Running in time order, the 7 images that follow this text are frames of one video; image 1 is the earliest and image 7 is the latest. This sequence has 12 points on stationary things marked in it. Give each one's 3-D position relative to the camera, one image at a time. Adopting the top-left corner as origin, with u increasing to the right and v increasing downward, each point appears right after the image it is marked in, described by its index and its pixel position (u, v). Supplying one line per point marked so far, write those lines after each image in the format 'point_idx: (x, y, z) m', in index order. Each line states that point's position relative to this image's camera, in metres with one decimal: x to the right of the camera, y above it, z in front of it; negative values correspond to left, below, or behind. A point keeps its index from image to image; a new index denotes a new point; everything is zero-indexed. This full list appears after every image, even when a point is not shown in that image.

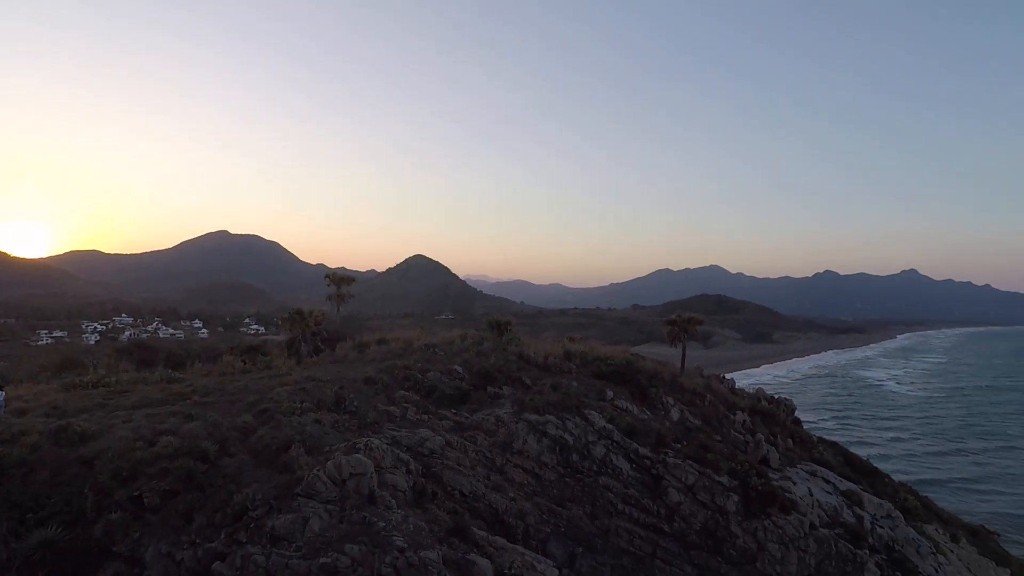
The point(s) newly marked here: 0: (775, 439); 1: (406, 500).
0: (+7.8, -5.3, +17.2) m
1: (-2.1, -4.2, +10.6) m
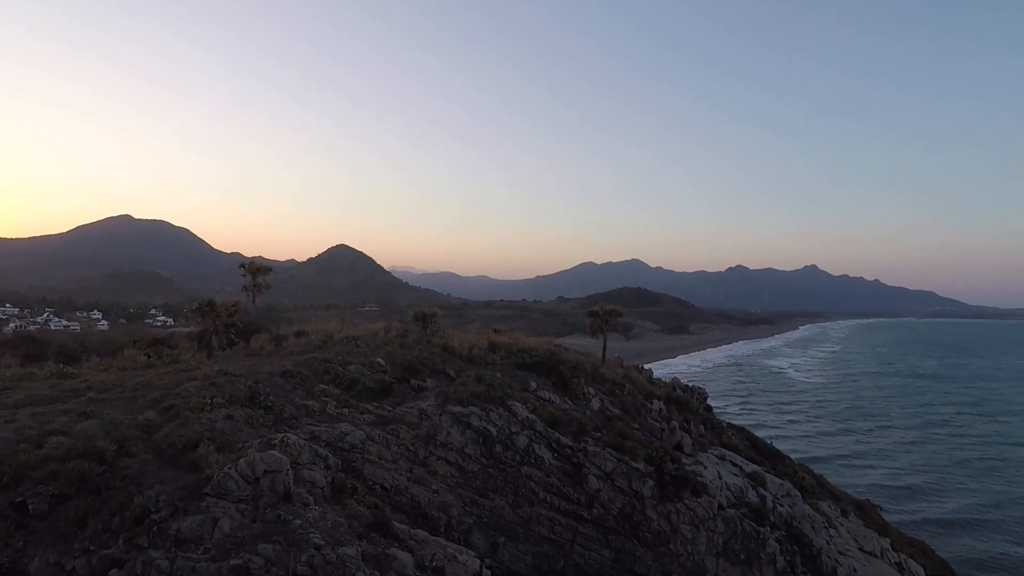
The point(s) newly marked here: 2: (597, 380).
0: (+5.8, -4.6, +17.9) m
1: (-3.8, -4.2, +10.7) m
2: (+2.6, -3.0, +17.5) m
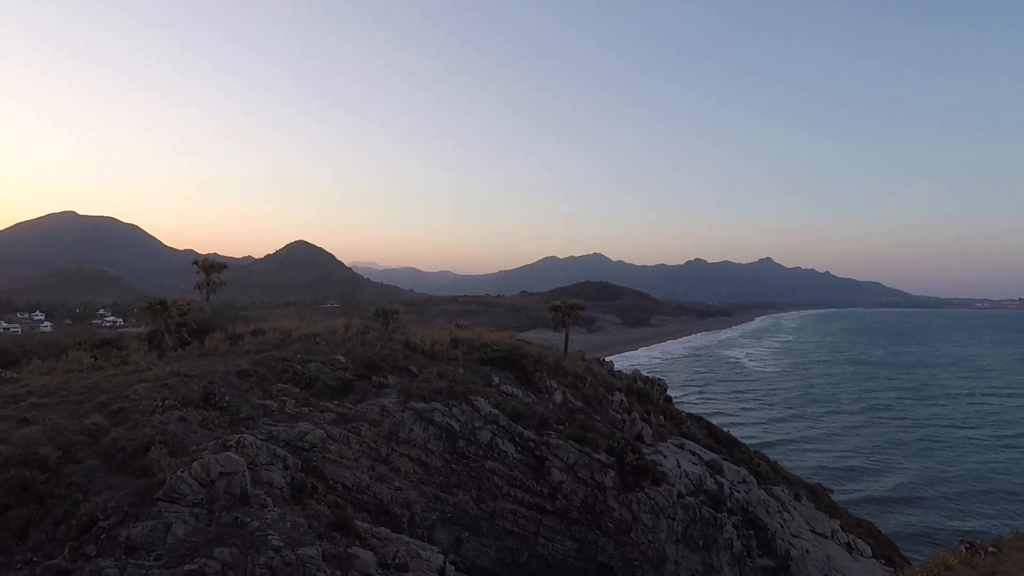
0: (+4.6, -4.4, +18.2) m
1: (-4.5, -4.1, +10.5) m
2: (+1.4, -2.8, +17.7) m
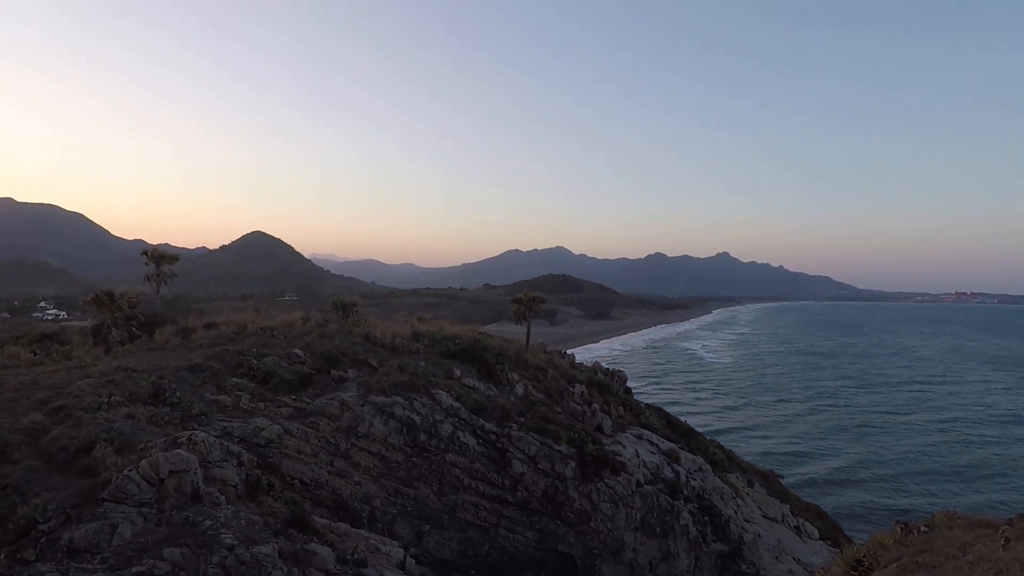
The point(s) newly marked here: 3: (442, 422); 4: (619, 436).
0: (+3.3, -4.2, +18.5) m
1: (-5.3, -4.0, +10.2) m
2: (+0.2, -2.6, +17.7) m
3: (-1.8, -3.4, +13.4) m
4: (+3.3, -4.6, +16.3) m
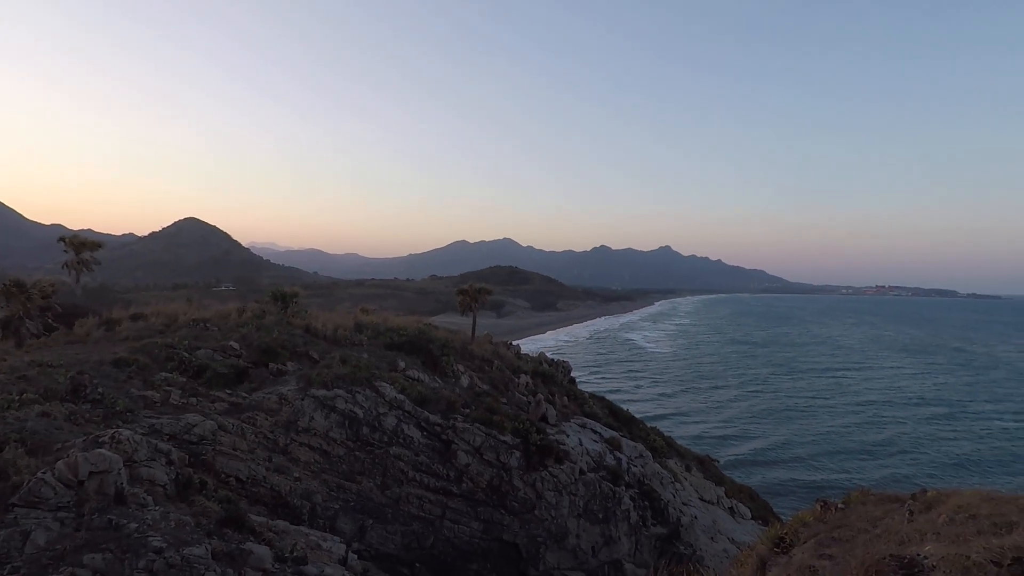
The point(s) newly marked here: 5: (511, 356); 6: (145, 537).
0: (+1.5, -3.9, +18.7) m
1: (-6.4, -3.8, +9.7) m
2: (-1.6, -2.3, +17.7) m
3: (-3.2, -3.2, +13.2) m
4: (+1.6, -4.3, +16.6) m
5: (0.0, -2.6, +19.9) m
6: (-6.0, -4.1, +8.6) m
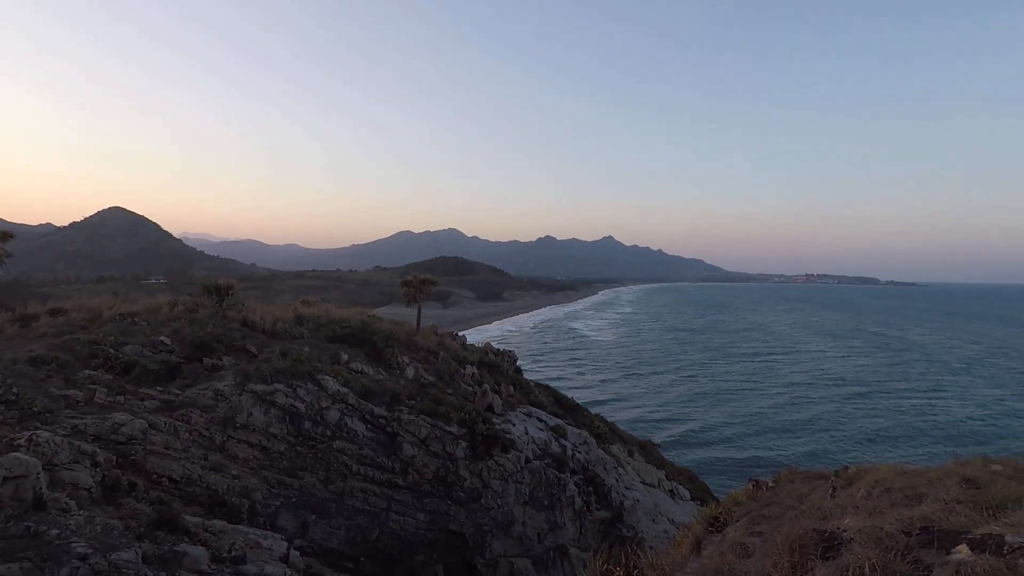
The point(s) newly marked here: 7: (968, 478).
0: (-0.2, -3.5, +18.8) m
1: (-7.4, -3.7, +9.2) m
2: (-3.2, -2.0, +17.5) m
3: (-4.5, -3.0, +13.0) m
4: (0.0, -4.0, +16.7) m
5: (-1.8, -2.2, +19.9) m
6: (-6.9, -3.9, +8.2) m
7: (+8.7, -3.6, +10.1) m
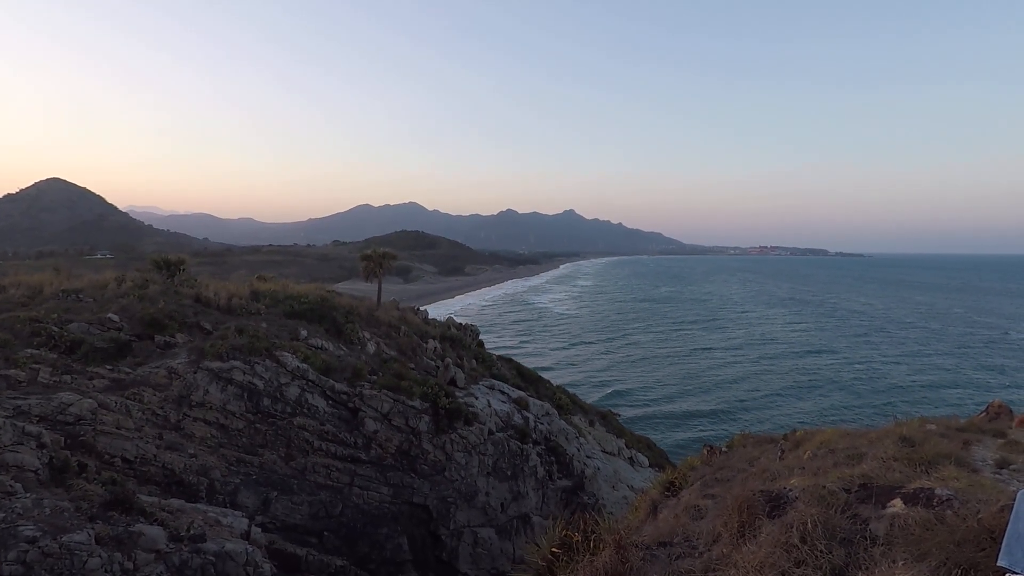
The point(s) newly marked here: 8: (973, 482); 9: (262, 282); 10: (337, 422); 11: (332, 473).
0: (-1.5, -2.7, +18.9) m
1: (-8.1, -3.2, +8.9) m
2: (-4.4, -1.2, +17.4) m
3: (-5.4, -2.4, +12.8) m
4: (-1.1, -3.3, +16.8) m
5: (-3.1, -1.3, +19.8) m
6: (-7.6, -3.5, +7.9) m
7: (+8.0, -3.0, +10.7) m
8: (+7.2, -3.0, +8.2) m
9: (-8.6, +0.2, +18.8) m
10: (-4.3, -3.3, +13.0) m
11: (-4.3, -4.4, +12.5) m
